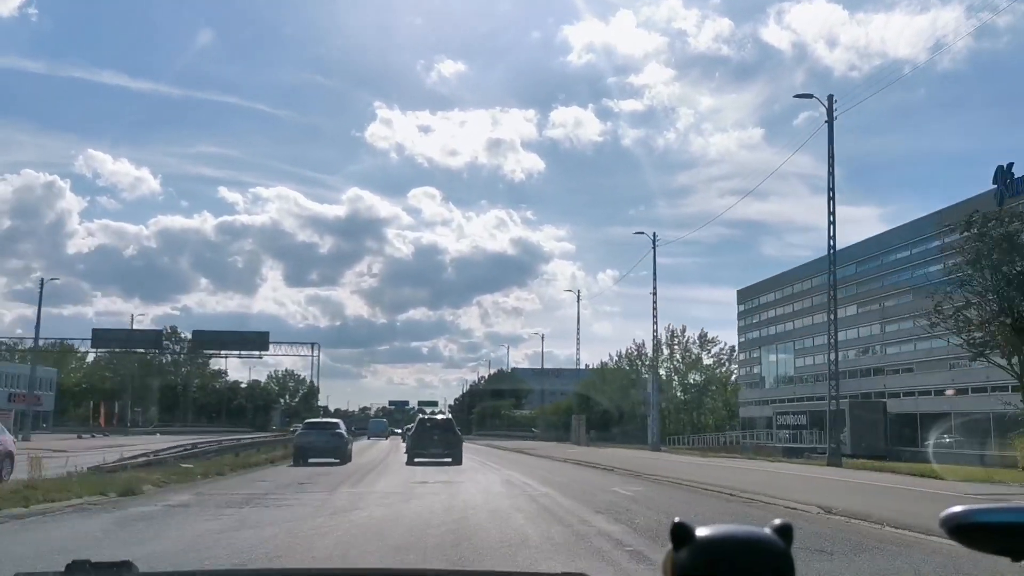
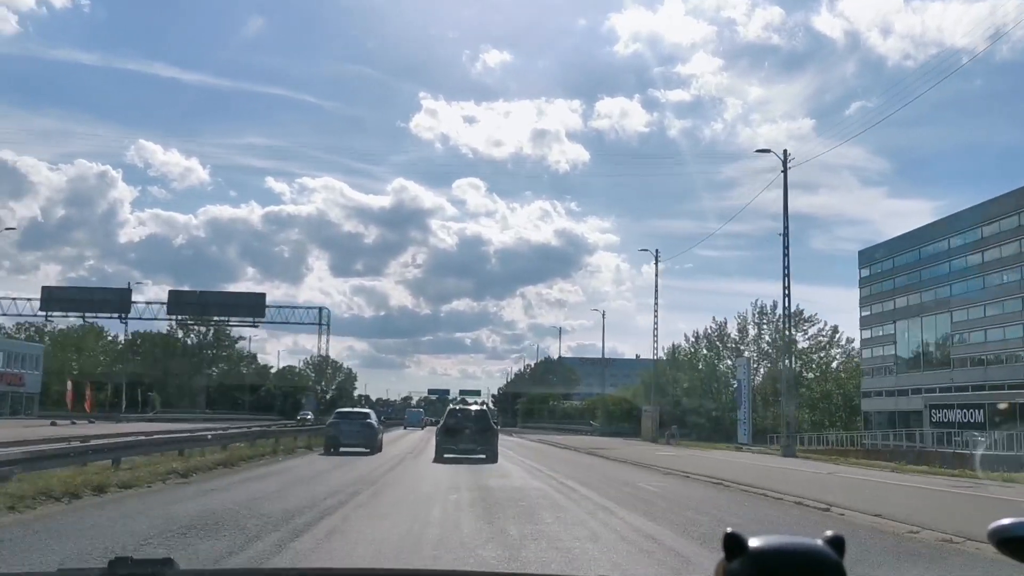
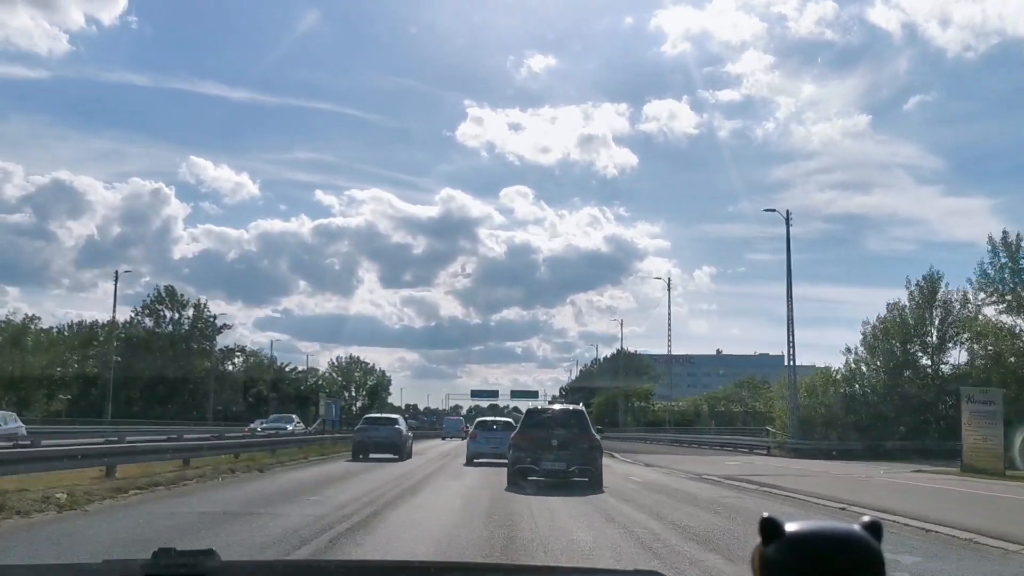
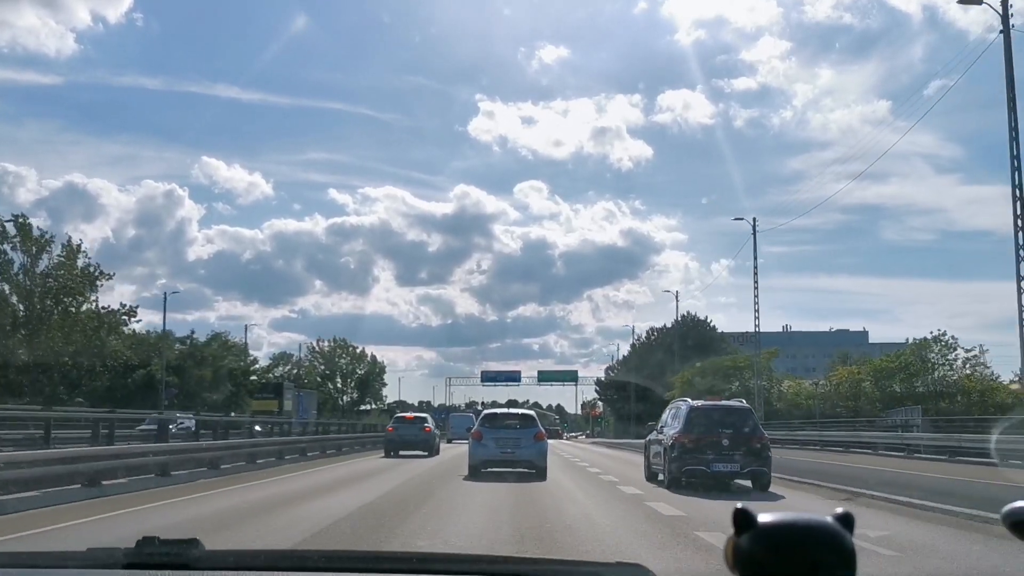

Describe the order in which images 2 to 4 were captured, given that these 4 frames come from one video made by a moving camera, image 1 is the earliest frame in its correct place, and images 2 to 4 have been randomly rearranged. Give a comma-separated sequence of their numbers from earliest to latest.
2, 3, 4
